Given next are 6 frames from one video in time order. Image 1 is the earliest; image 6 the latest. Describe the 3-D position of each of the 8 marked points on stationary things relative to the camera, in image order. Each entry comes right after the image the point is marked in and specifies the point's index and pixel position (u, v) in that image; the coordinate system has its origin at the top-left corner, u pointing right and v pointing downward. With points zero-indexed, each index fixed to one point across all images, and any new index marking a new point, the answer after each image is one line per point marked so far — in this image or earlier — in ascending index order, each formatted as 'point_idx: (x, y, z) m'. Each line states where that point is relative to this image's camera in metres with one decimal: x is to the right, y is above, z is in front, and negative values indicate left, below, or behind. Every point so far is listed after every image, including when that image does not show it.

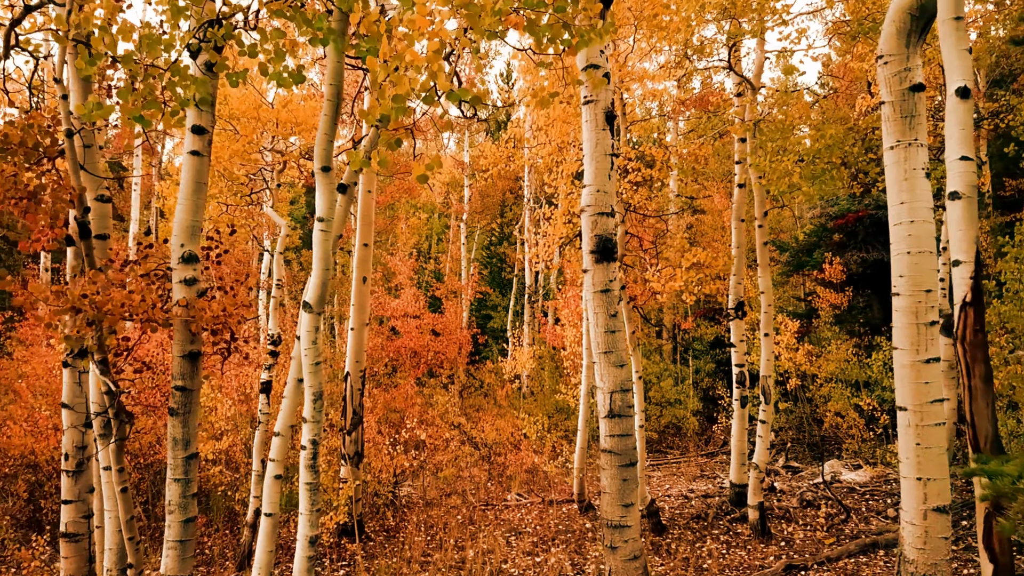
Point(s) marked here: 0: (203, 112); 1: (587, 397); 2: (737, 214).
0: (-3.2, +1.8, +3.8) m
1: (+1.9, -2.8, +9.1) m
2: (+5.5, +1.8, +9.1) m
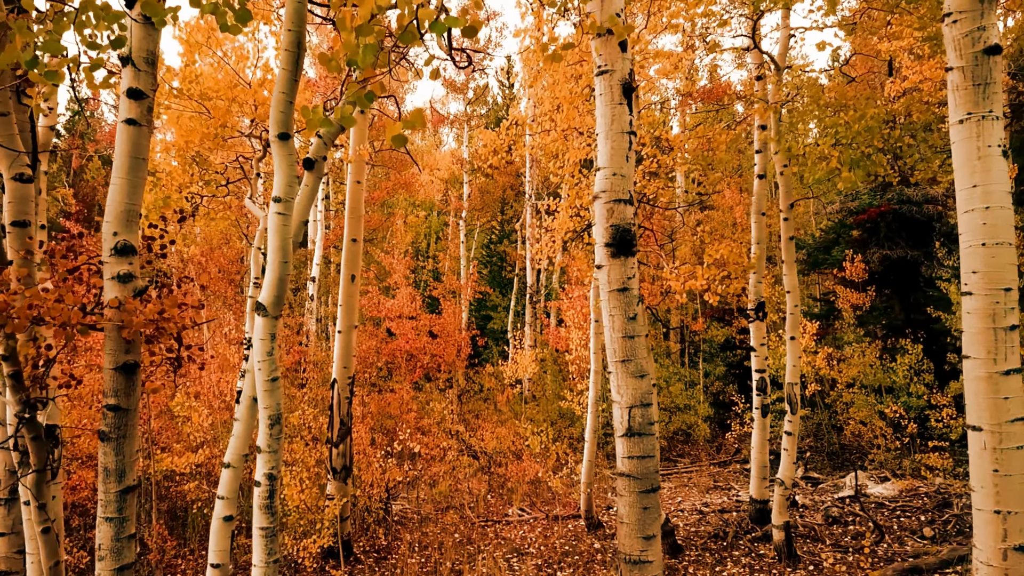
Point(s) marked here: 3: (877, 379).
0: (-3.2, +1.9, +3.2) m
1: (+1.9, -2.7, +8.5) m
2: (+5.6, +1.8, +8.4) m
3: (+10.7, -2.7, +10.7) m
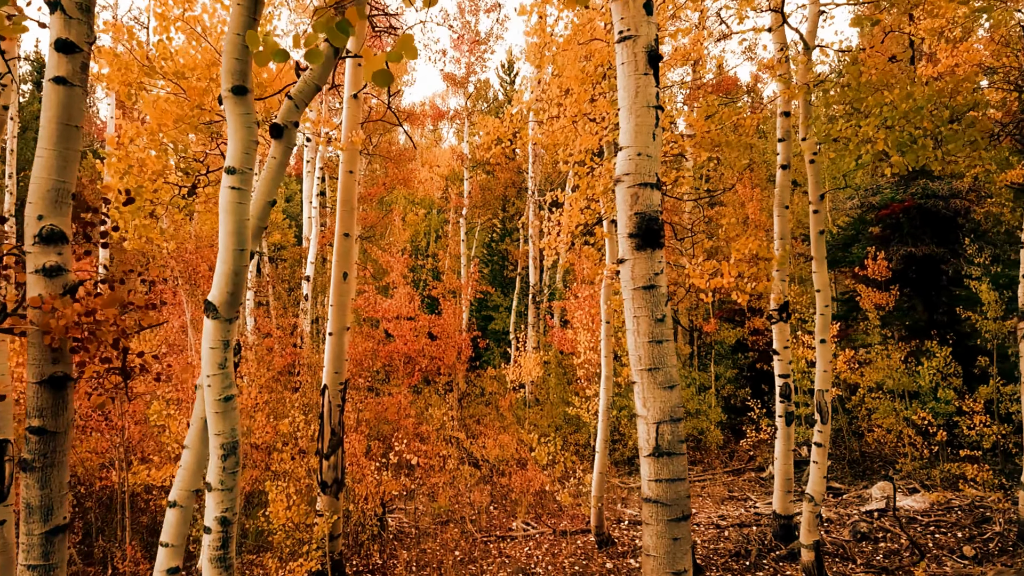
0: (-3.1, +1.9, +2.6) m
1: (+2.0, -2.7, +7.9) m
2: (+5.7, +1.8, +7.8) m
3: (+10.8, -2.6, +10.1) m
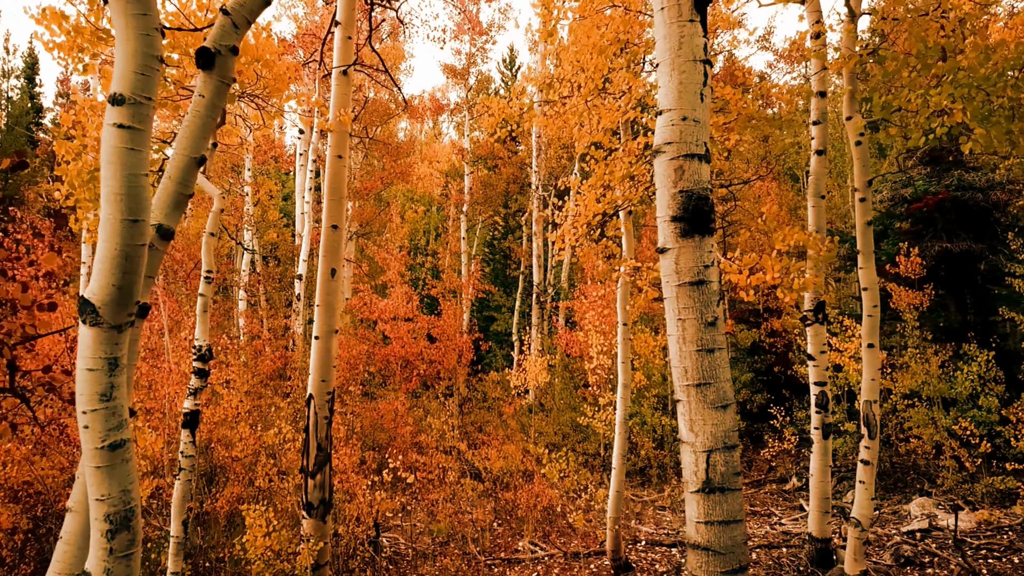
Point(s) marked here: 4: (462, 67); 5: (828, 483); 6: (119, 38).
0: (-3.0, +1.9, +1.9) m
1: (+2.2, -2.7, +7.1) m
2: (+5.8, +1.9, +7.1) m
3: (+10.9, -2.6, +9.4) m
4: (-2.2, +9.8, +16.3) m
5: (+5.7, -3.5, +6.6) m
6: (-1.6, +1.1, +1.5) m
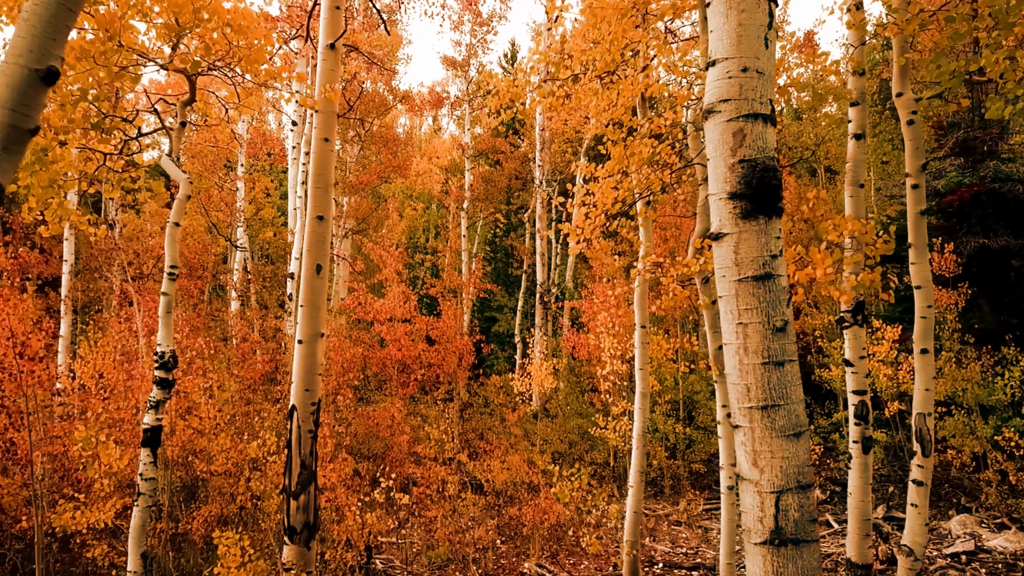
0: (-2.9, +1.9, +1.2) m
1: (+2.3, -2.7, +6.5) m
2: (+5.9, +1.9, +6.4) m
3: (+11.0, -2.6, +8.7) m
4: (-2.1, +9.8, +15.6) m
5: (+5.8, -3.5, +6.0) m
6: (-1.5, +1.1, +0.8) m
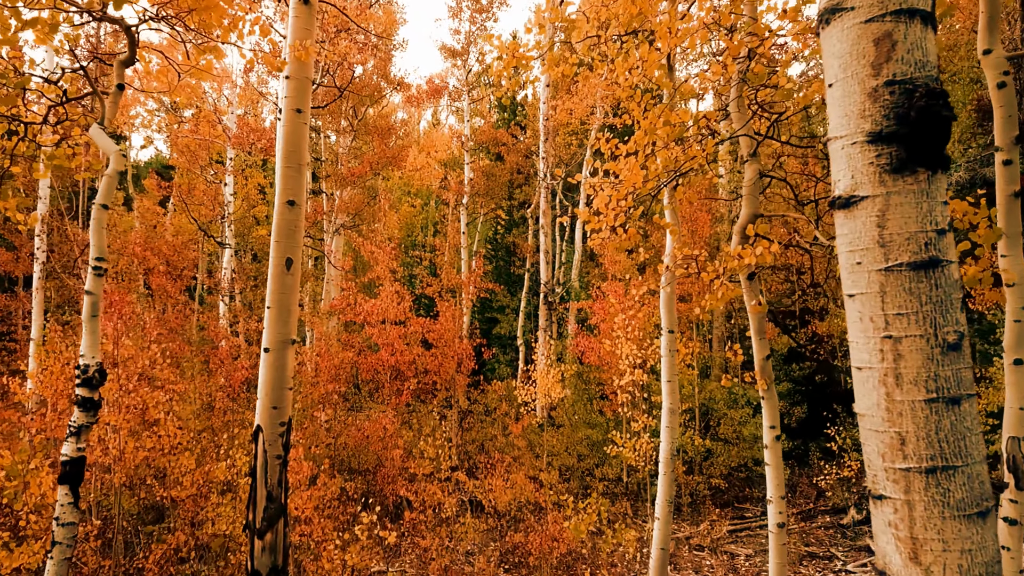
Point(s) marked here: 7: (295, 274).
0: (-2.8, +2.0, +0.3) m
1: (+2.4, -2.6, +5.6) m
2: (+6.0, +1.9, +5.5) m
3: (+11.1, -2.5, +7.8) m
4: (-2.0, +9.8, +14.8) m
5: (+5.9, -3.5, +5.1) m
6: (-1.4, +1.1, -0.1) m
7: (-2.9, +0.2, +5.0) m
